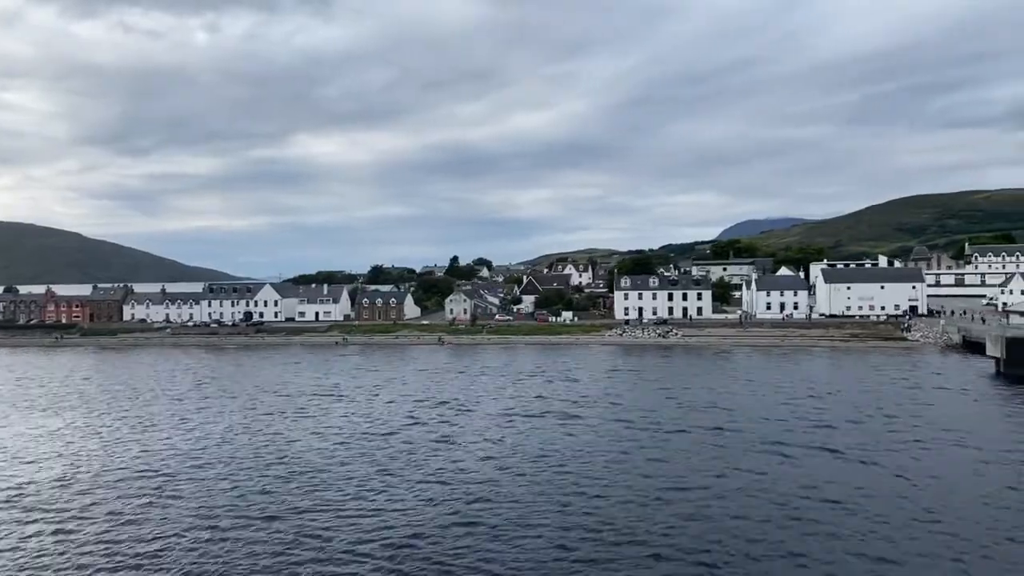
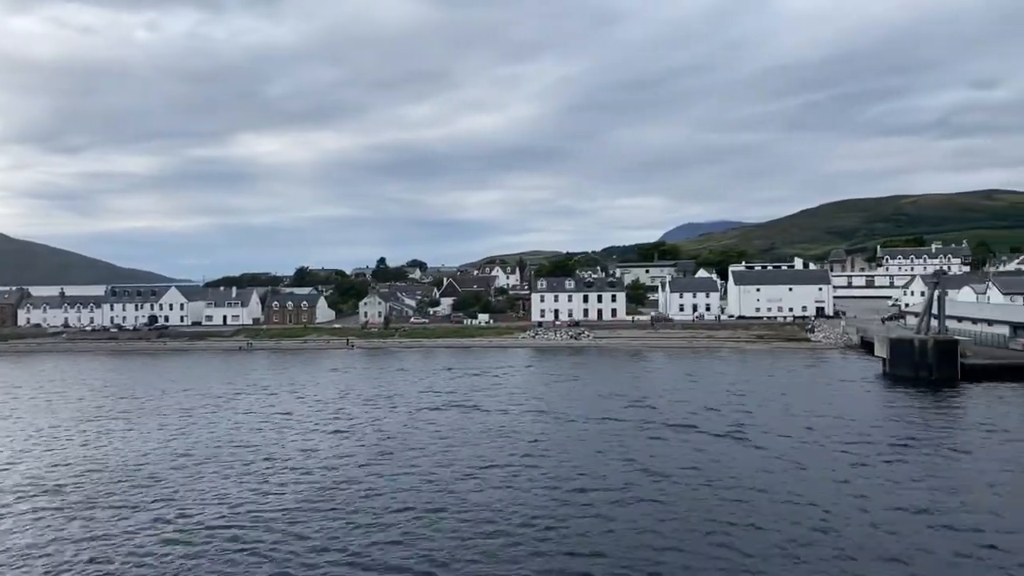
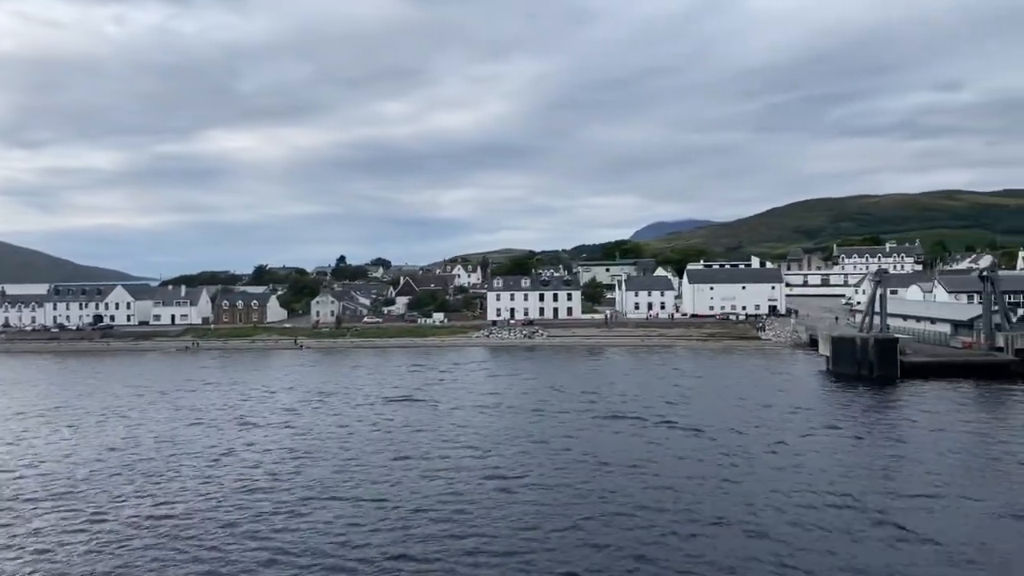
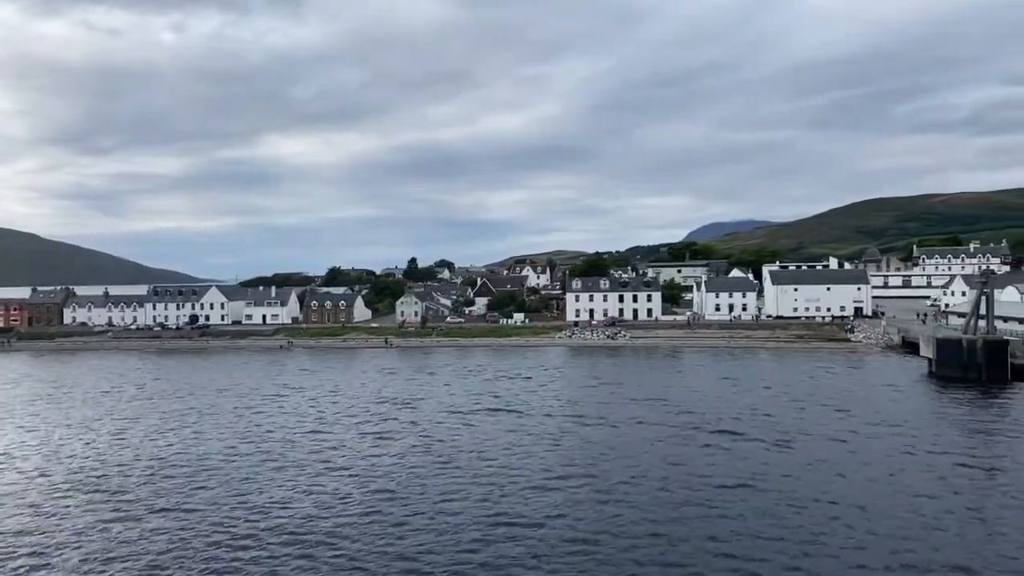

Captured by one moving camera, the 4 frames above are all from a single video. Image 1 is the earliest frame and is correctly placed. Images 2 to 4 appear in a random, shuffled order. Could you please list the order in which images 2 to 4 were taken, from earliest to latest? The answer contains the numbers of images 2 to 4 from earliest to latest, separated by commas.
4, 2, 3
